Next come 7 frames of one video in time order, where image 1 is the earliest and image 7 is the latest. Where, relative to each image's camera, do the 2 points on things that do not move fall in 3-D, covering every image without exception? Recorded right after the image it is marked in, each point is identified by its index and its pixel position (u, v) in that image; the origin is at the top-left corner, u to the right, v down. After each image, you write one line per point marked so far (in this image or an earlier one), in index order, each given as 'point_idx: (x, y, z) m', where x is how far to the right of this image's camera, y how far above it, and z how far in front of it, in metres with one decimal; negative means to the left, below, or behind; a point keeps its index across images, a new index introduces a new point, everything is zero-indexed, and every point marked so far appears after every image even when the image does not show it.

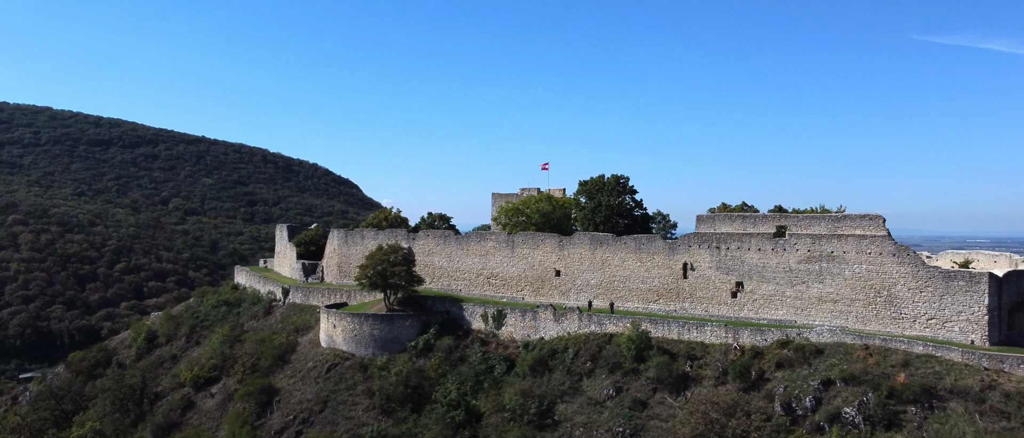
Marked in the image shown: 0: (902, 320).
0: (+10.7, -2.8, +19.8) m
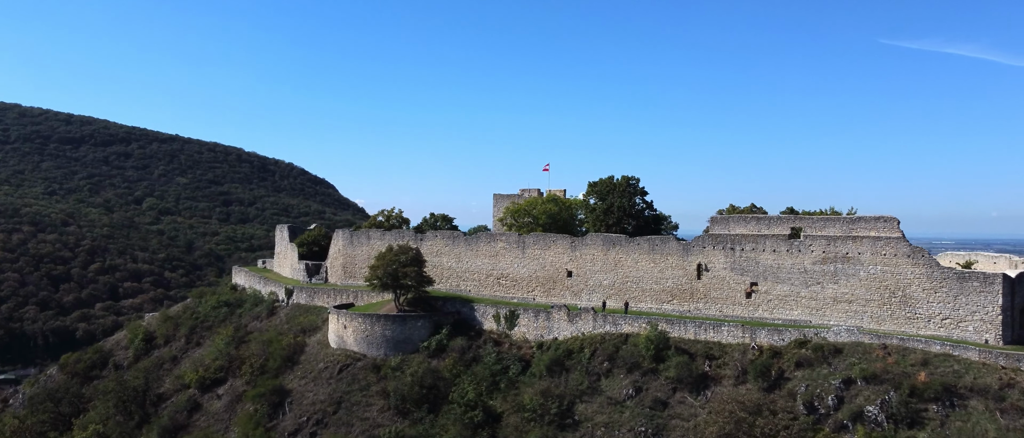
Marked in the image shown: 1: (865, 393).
0: (+11.3, -2.8, +20.2) m
1: (+8.7, -4.3, +17.9) m
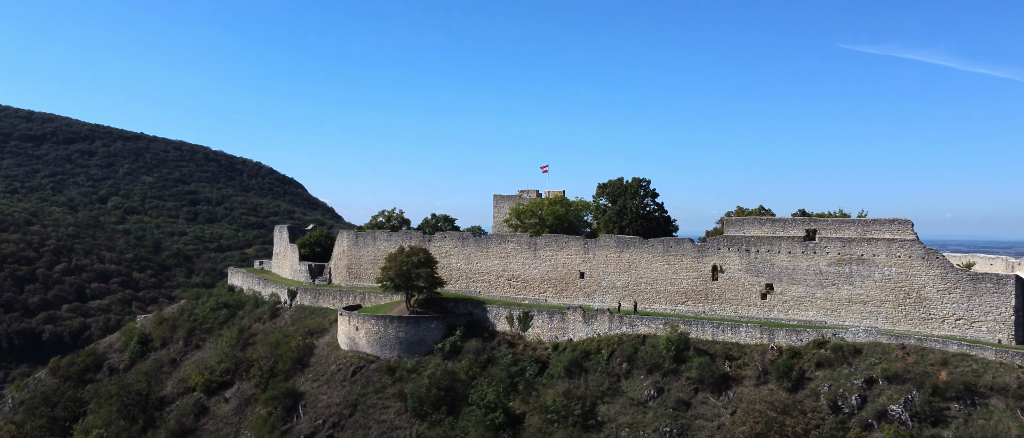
0: (+12.0, -2.9, +20.7) m
1: (+9.5, -4.4, +18.2) m
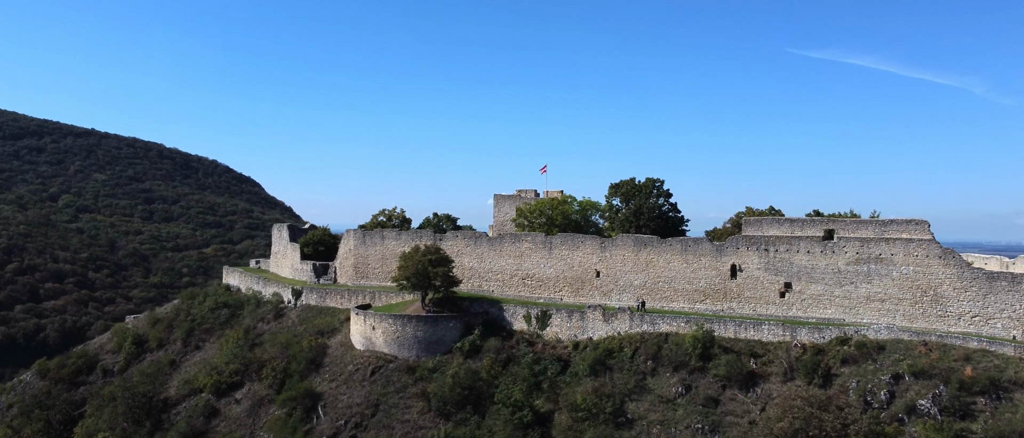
0: (+12.8, -2.9, +21.3) m
1: (+10.5, -4.4, +18.7) m
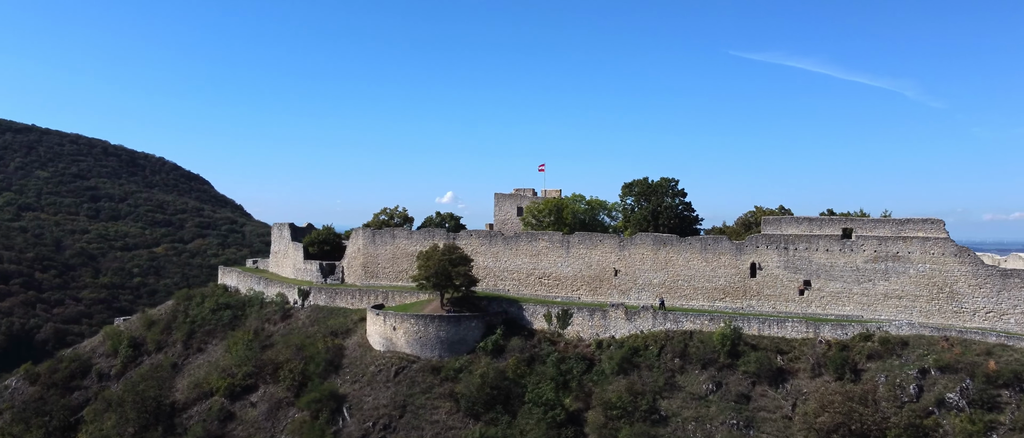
0: (+13.8, -2.9, +22.1) m
1: (+11.6, -4.4, +19.4) m
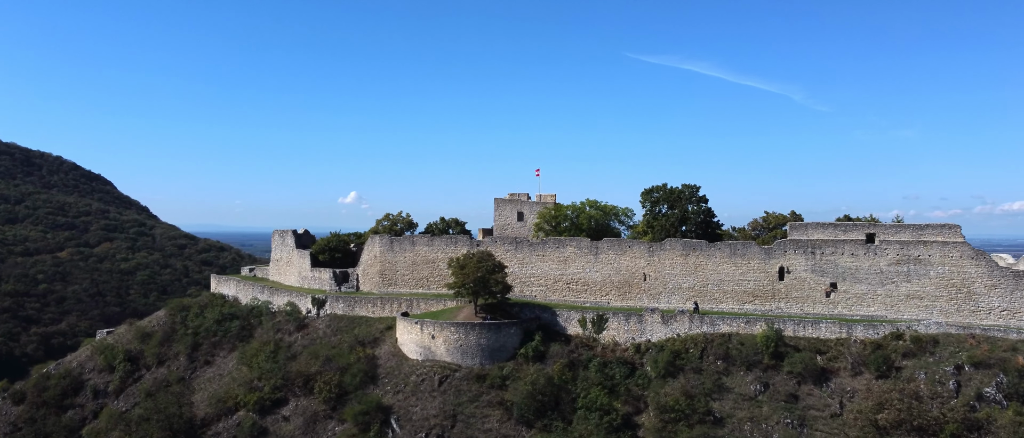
0: (+15.3, -3.0, +23.7) m
1: (+13.4, -4.5, +20.8) m
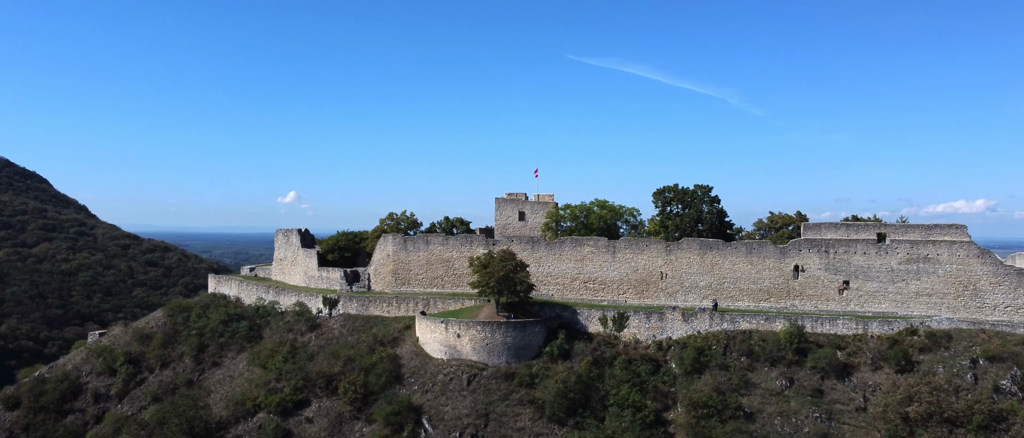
0: (+16.2, -3.1, +24.7) m
1: (+14.5, -4.5, +21.7) m
